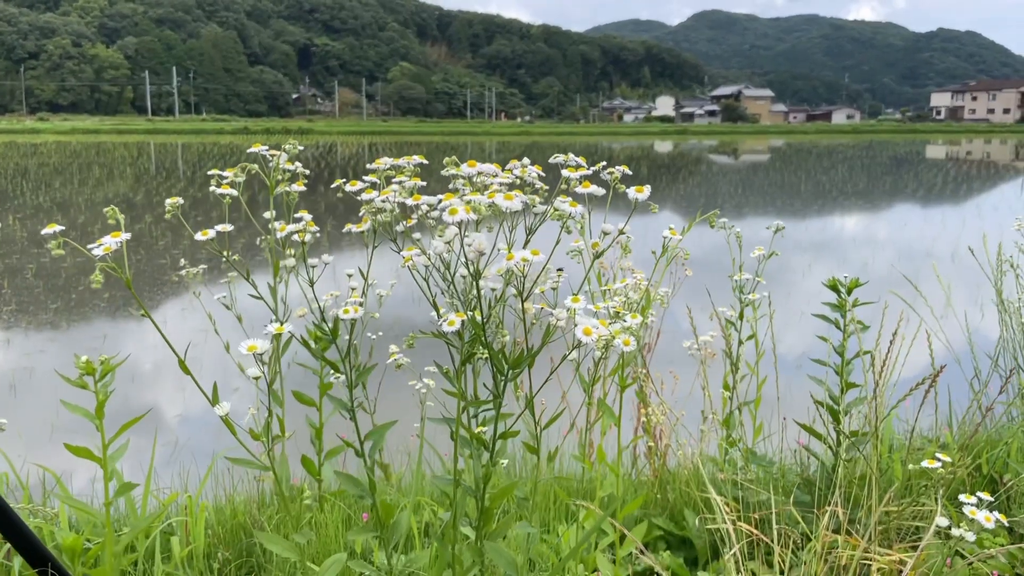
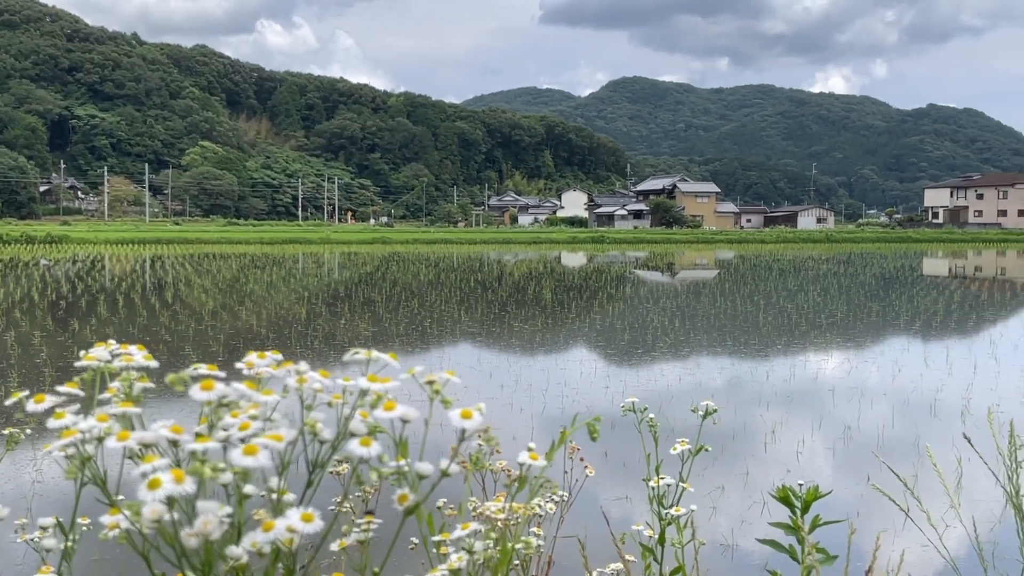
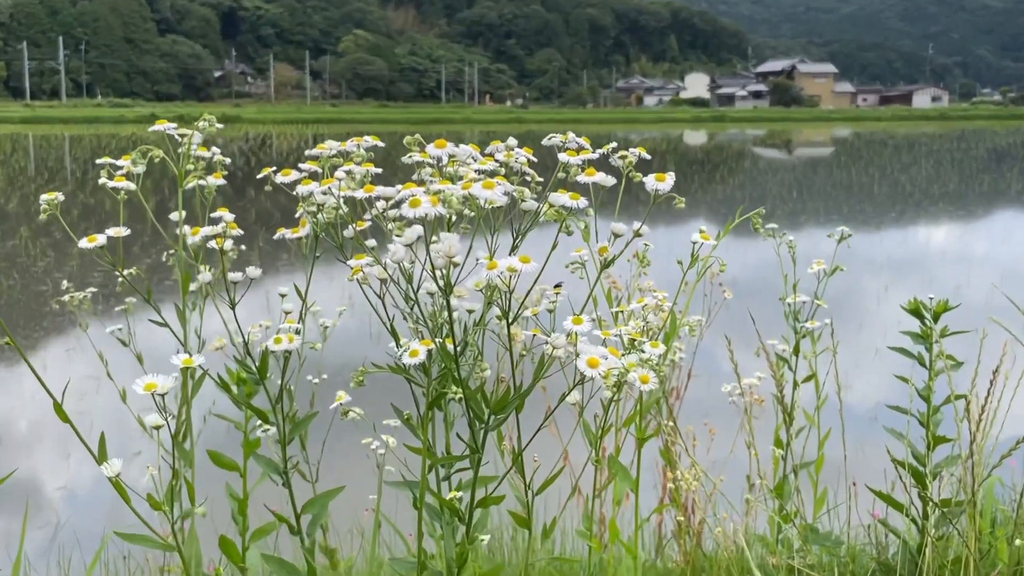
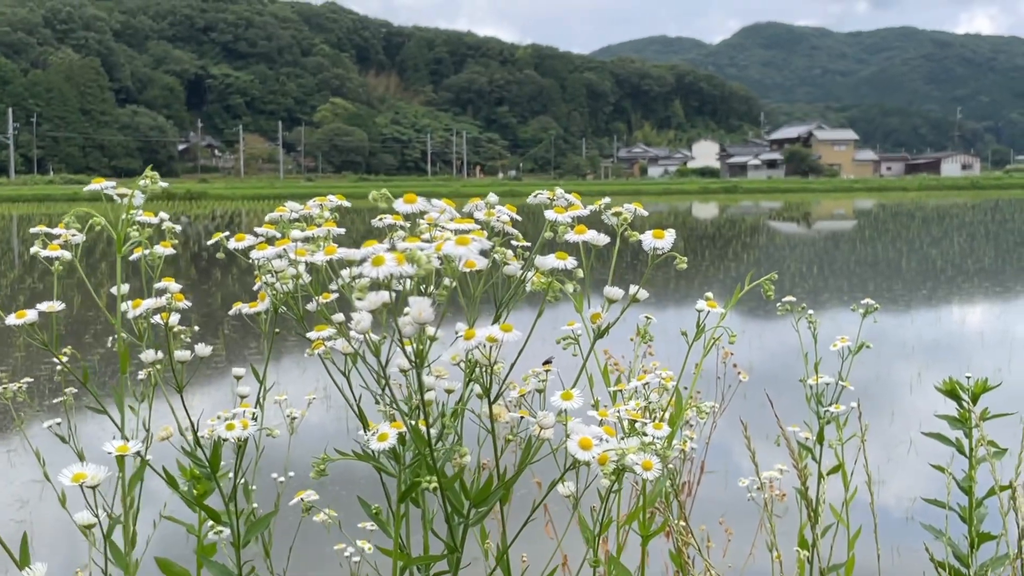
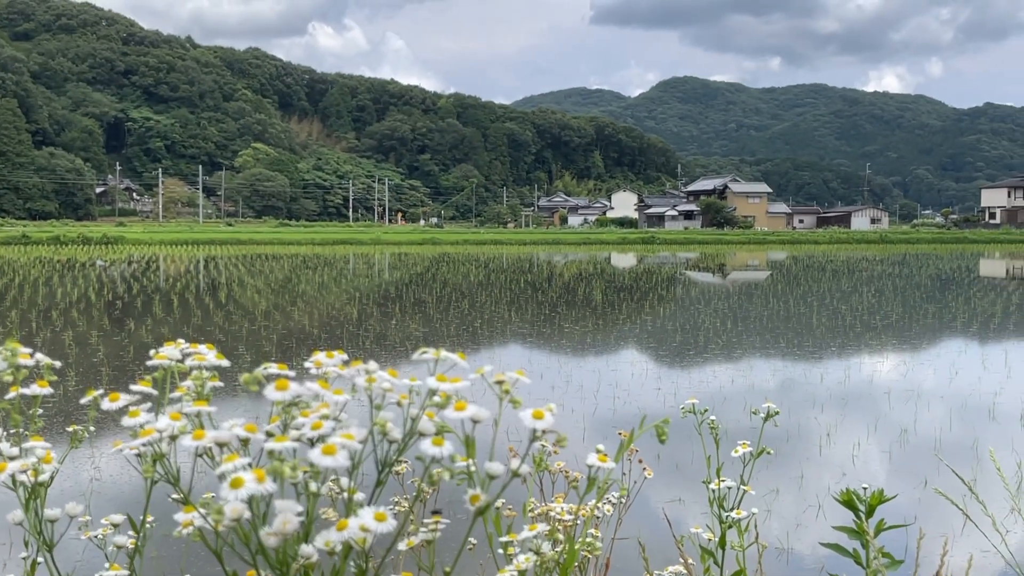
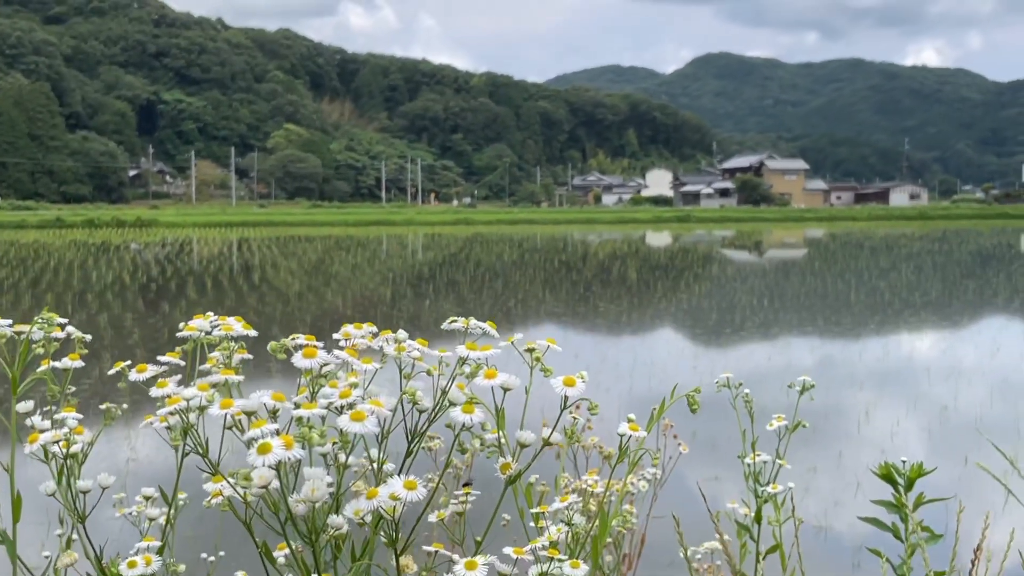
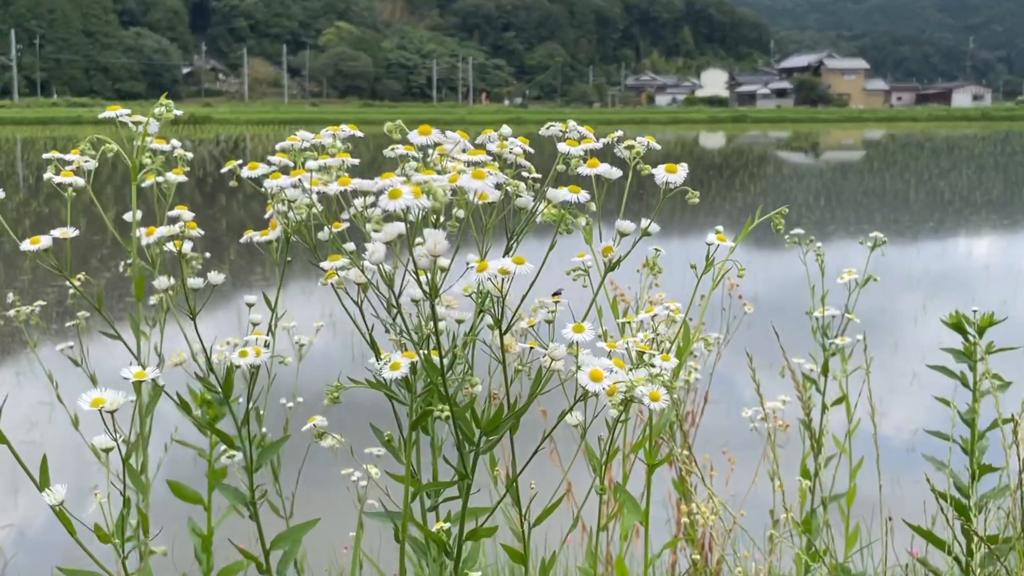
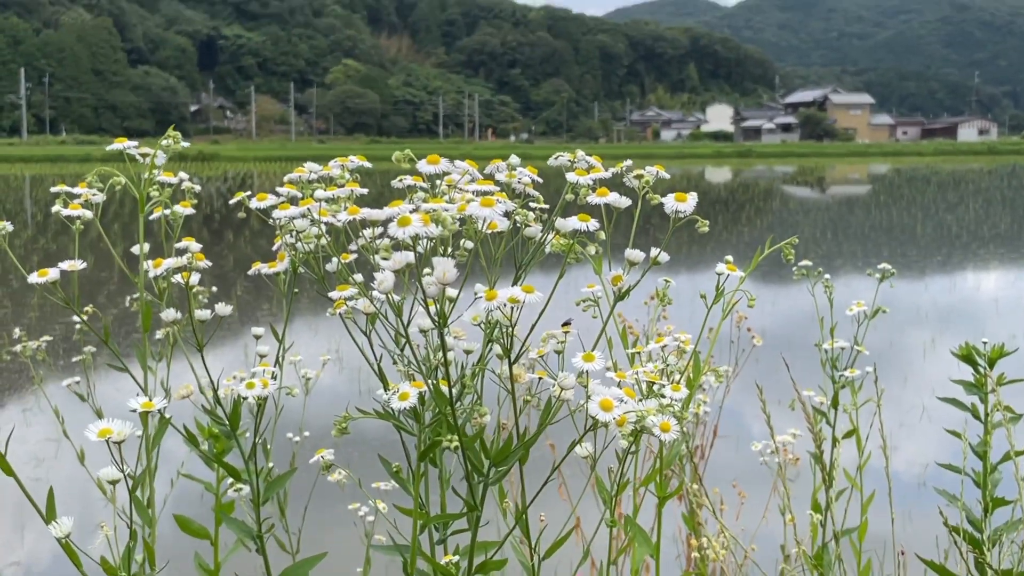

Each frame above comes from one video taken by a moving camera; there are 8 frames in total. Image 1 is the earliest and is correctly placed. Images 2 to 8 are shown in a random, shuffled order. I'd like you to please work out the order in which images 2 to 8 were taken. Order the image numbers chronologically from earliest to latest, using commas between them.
3, 7, 8, 4, 6, 5, 2
